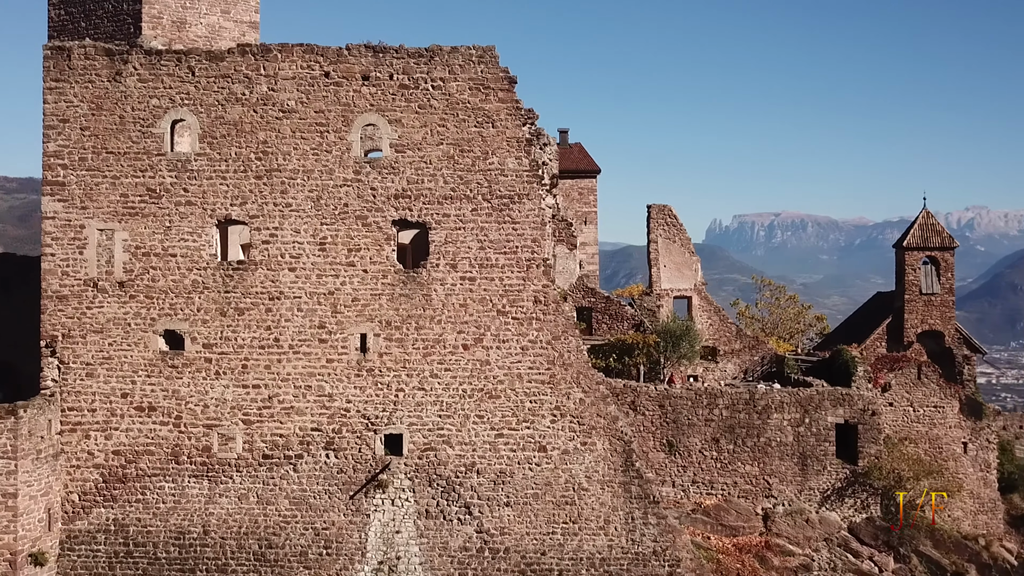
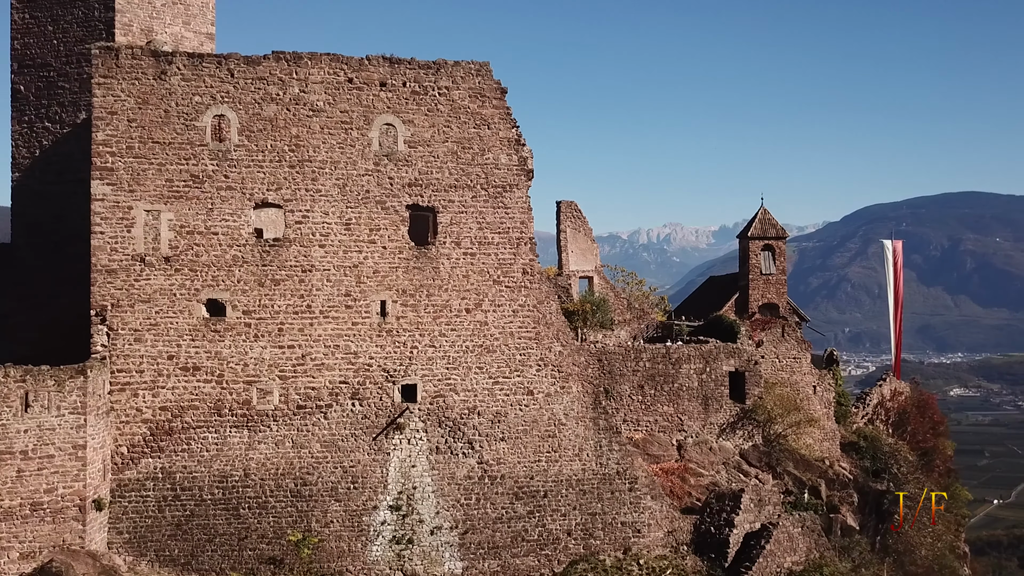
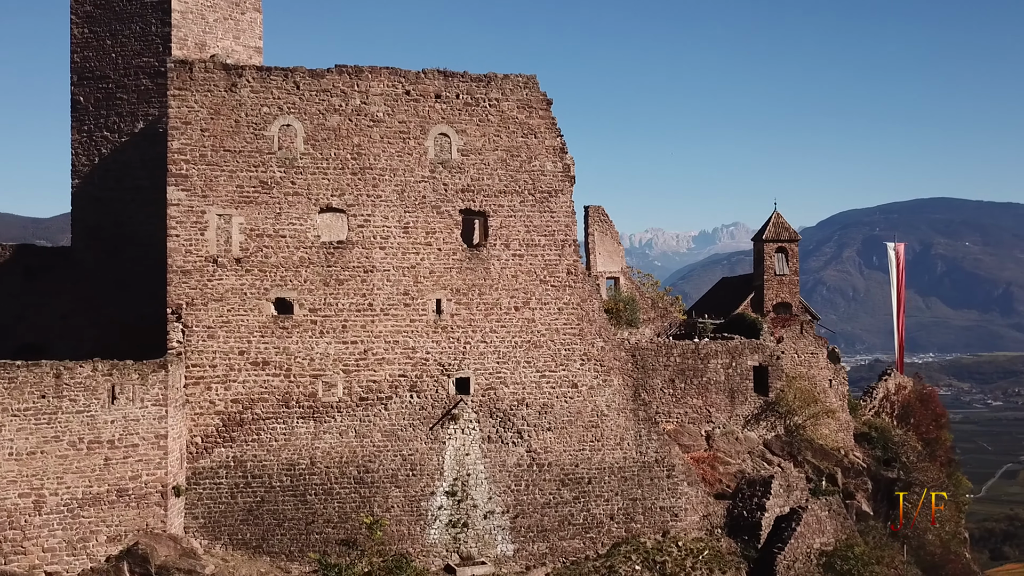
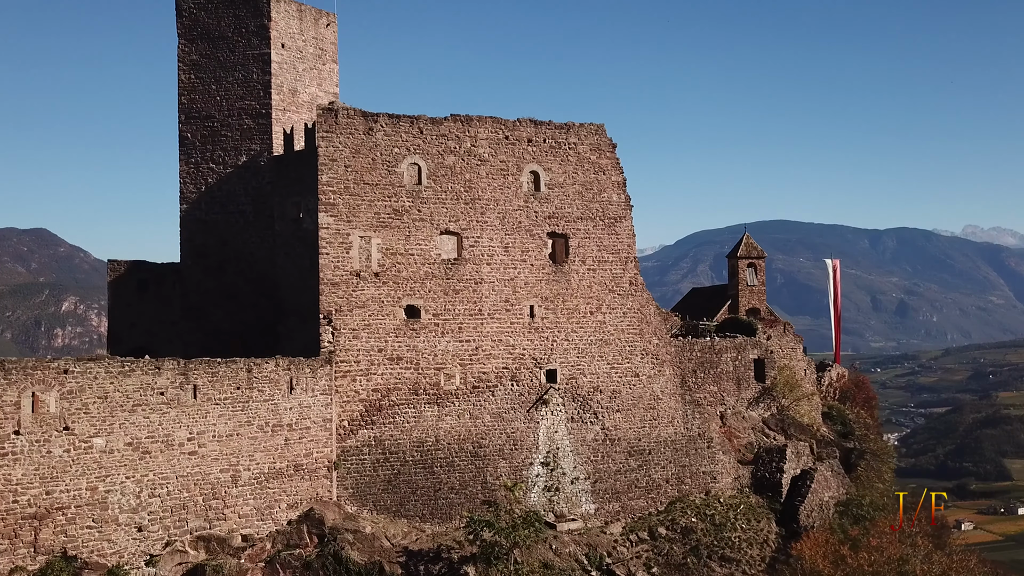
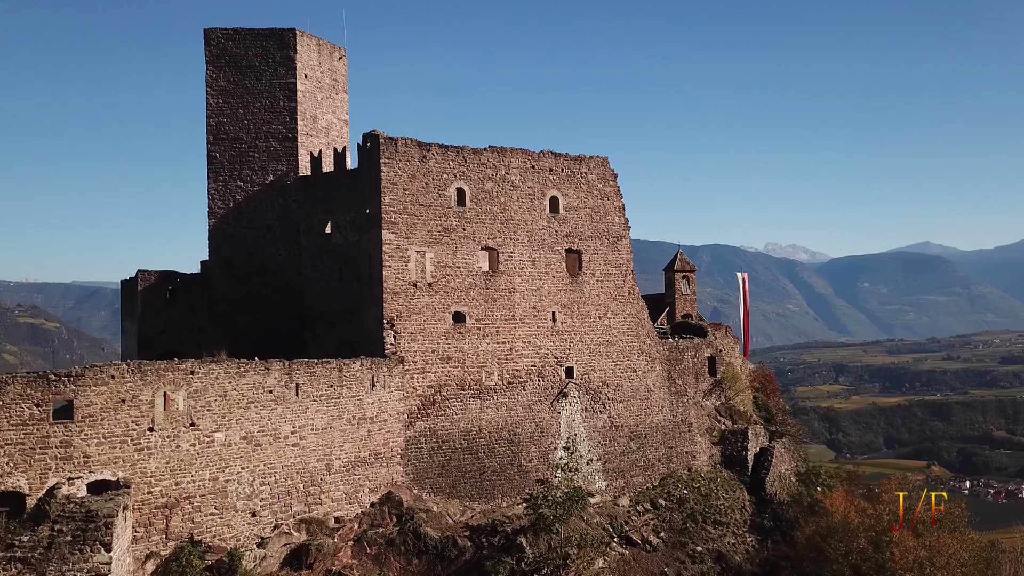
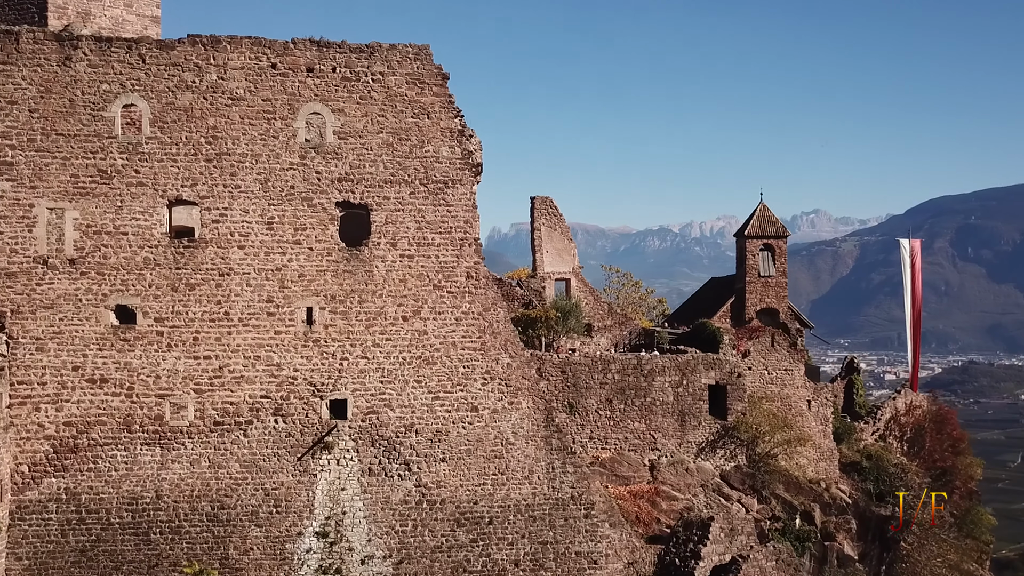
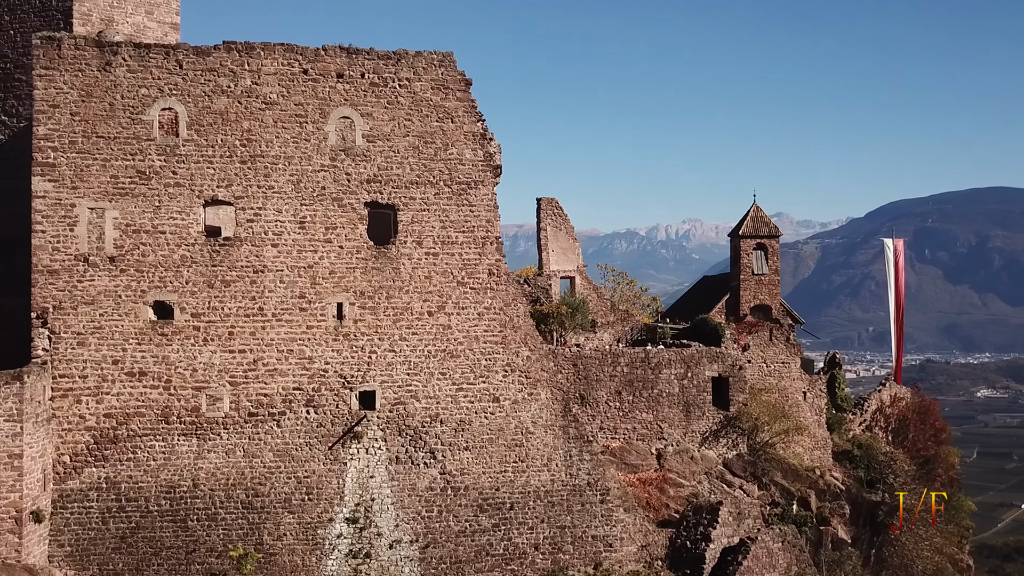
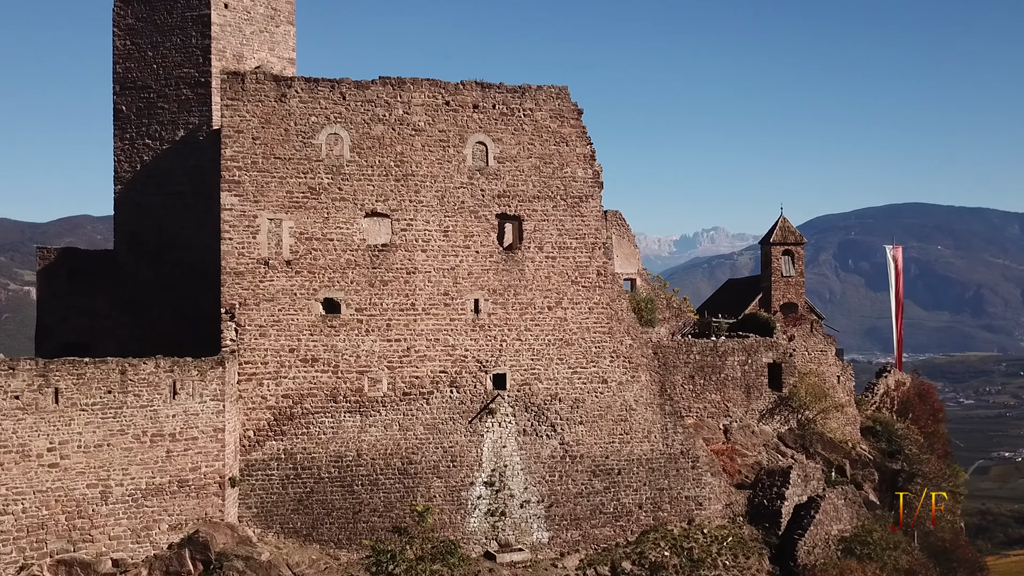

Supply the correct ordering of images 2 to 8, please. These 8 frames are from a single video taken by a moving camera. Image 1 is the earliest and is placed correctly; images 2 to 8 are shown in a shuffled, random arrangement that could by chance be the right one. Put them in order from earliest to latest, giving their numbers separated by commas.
6, 7, 2, 3, 8, 4, 5
